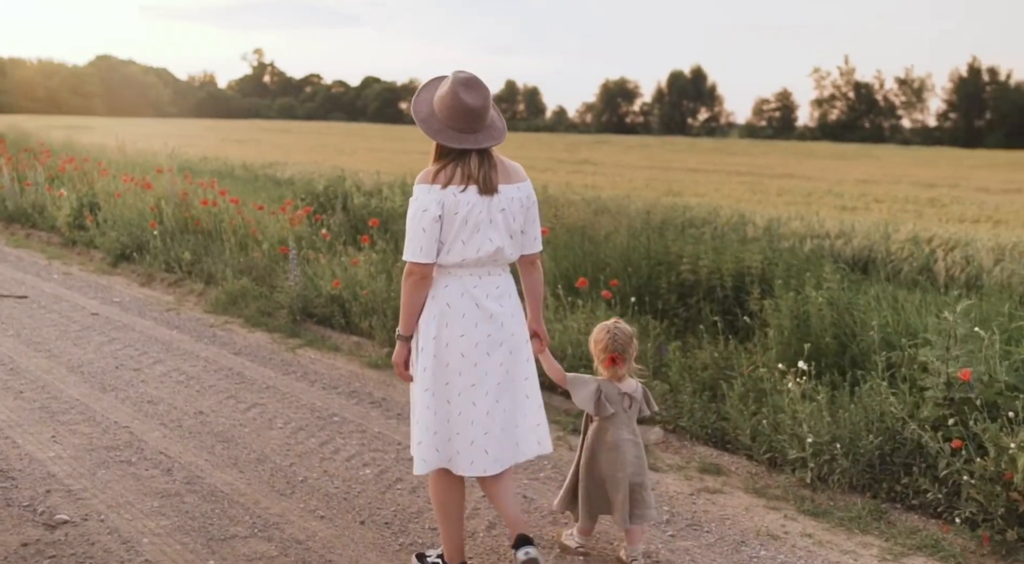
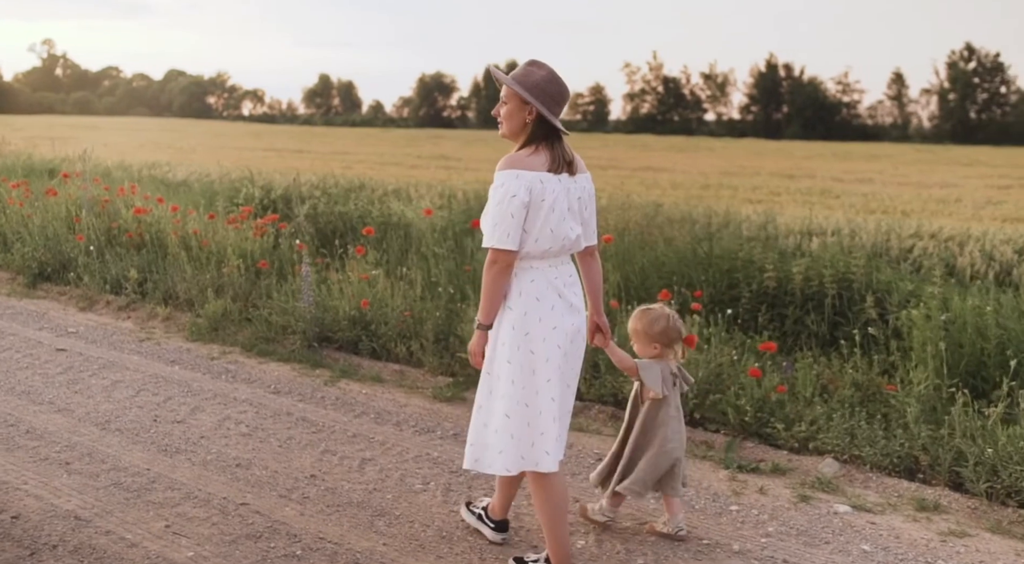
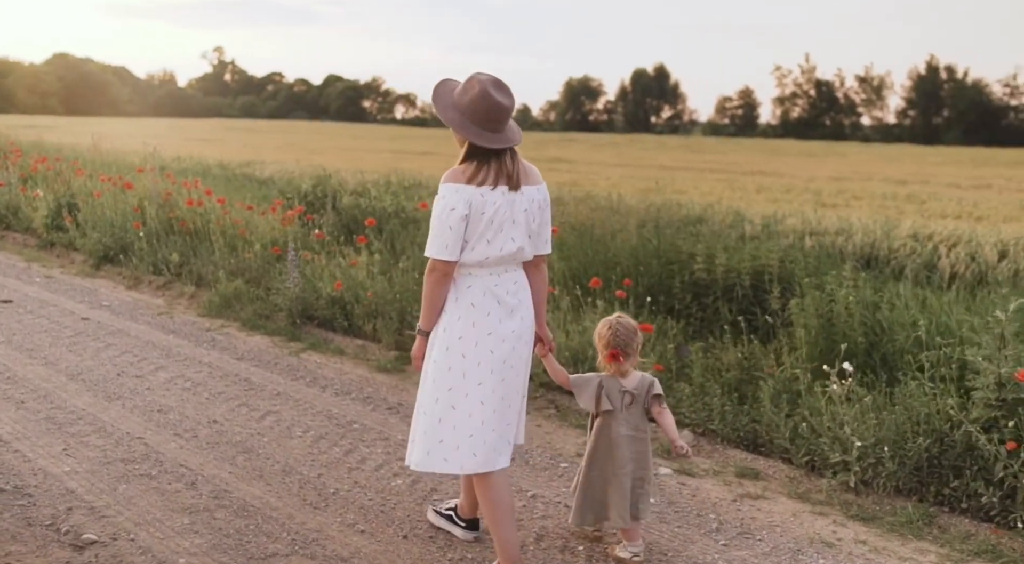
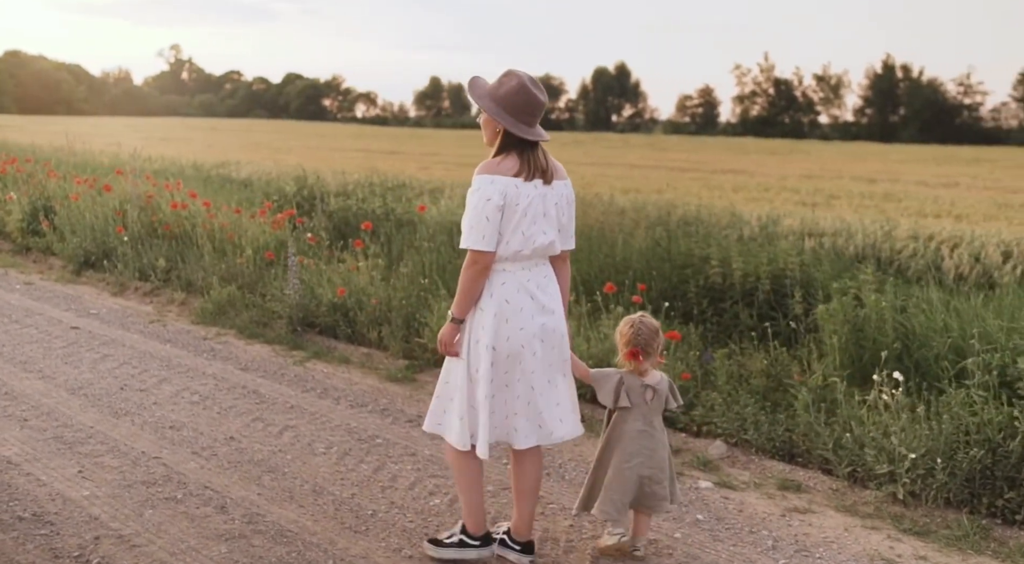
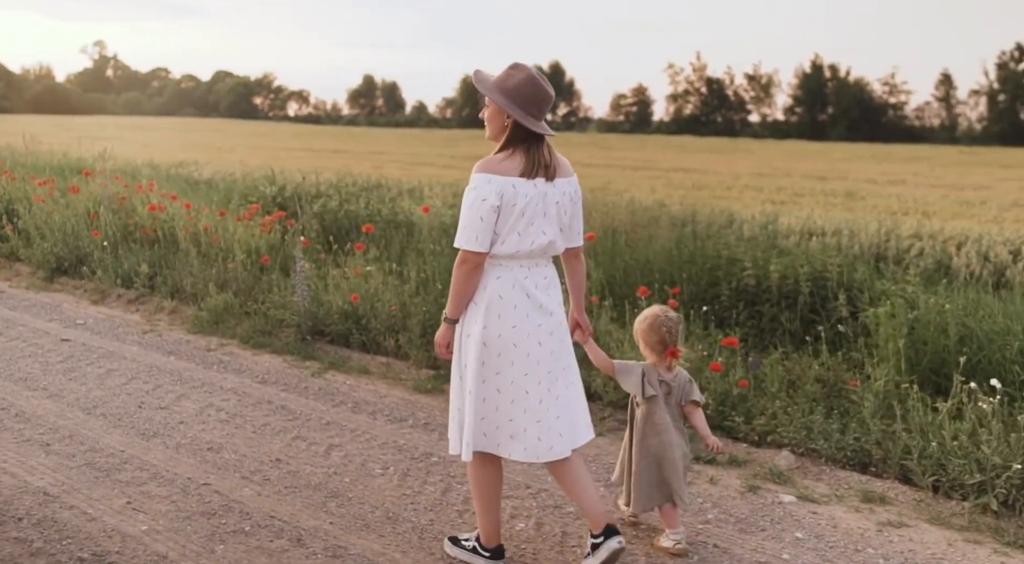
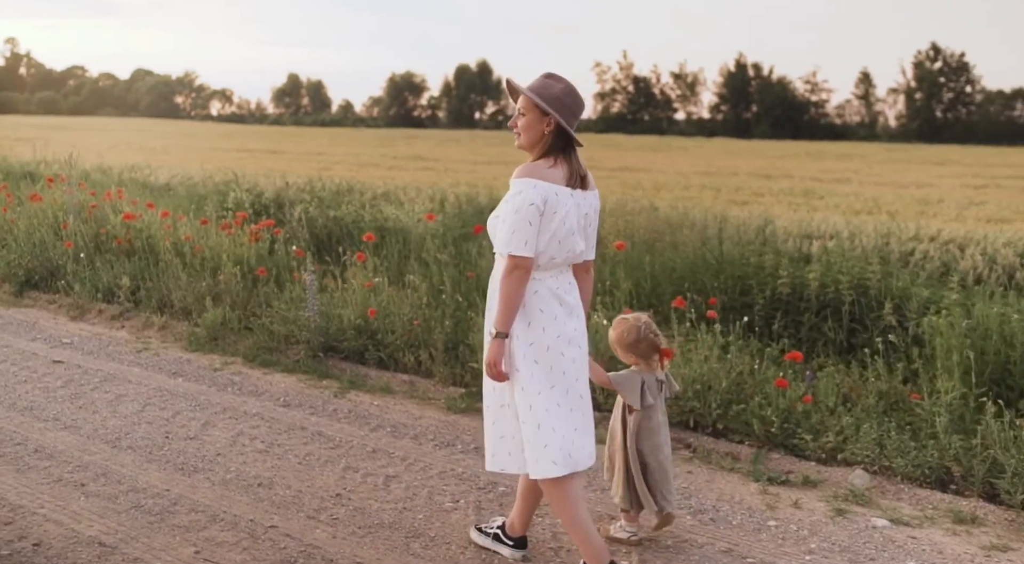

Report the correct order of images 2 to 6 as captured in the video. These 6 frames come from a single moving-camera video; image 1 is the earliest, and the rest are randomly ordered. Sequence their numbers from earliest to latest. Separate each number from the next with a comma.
3, 4, 5, 2, 6
